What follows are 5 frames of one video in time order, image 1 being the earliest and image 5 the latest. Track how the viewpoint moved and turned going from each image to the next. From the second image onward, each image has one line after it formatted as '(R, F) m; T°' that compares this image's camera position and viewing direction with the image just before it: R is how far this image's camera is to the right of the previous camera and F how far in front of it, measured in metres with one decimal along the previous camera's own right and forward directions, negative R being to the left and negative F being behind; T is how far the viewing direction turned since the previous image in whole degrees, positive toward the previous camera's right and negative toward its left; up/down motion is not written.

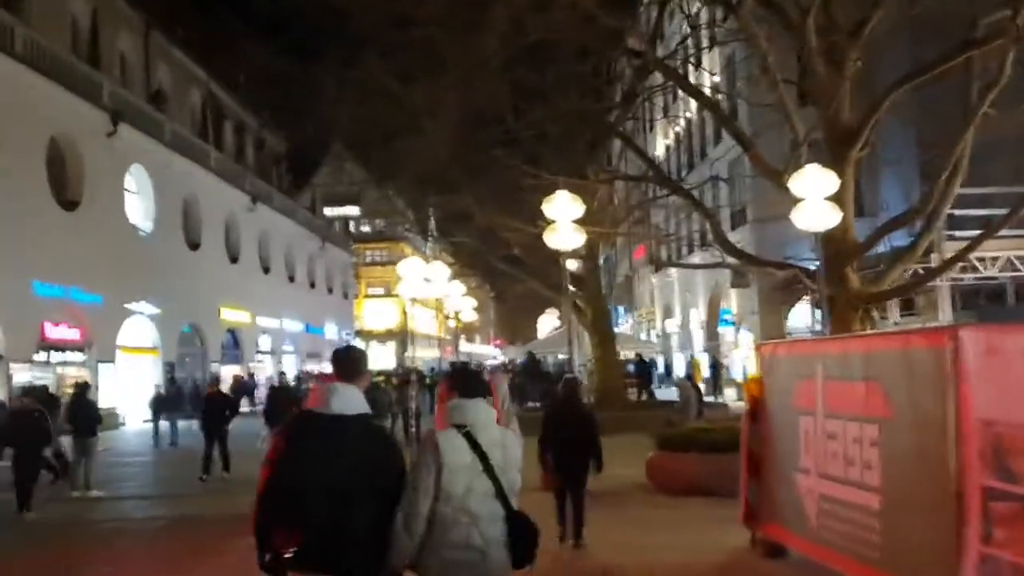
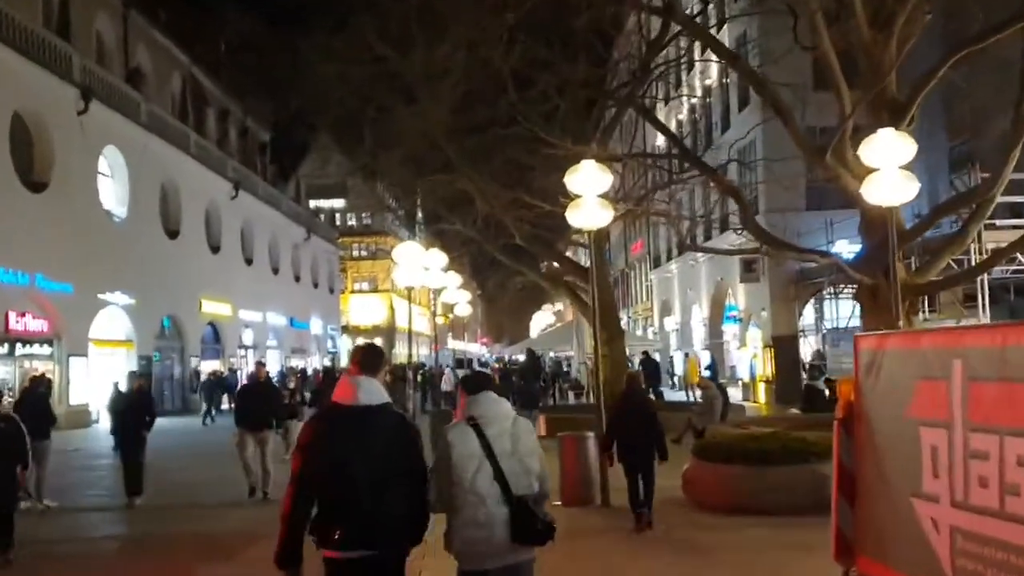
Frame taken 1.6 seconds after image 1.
(-0.3, +1.9) m; +1°
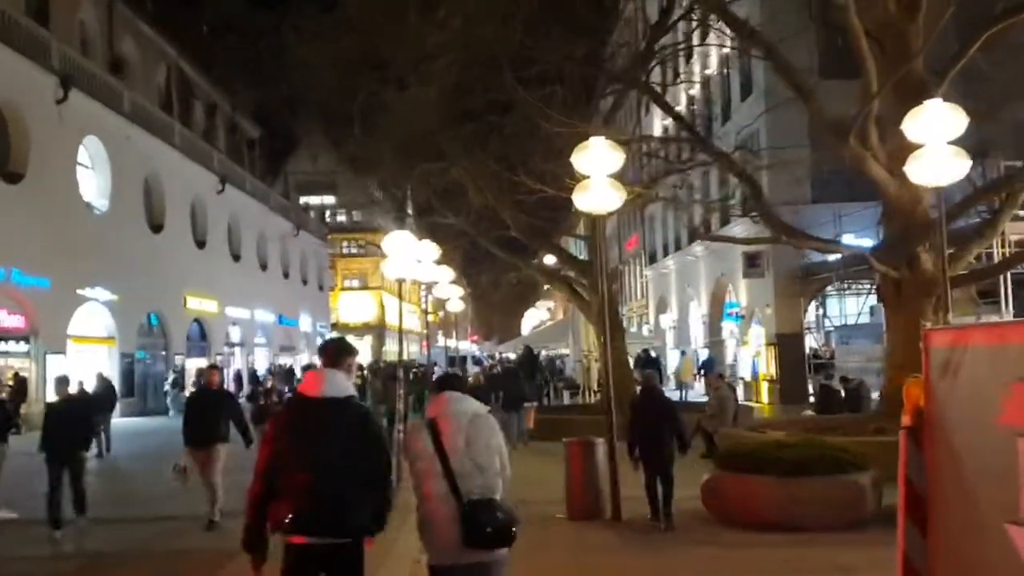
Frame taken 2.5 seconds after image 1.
(-0.1, +1.2) m; 0°
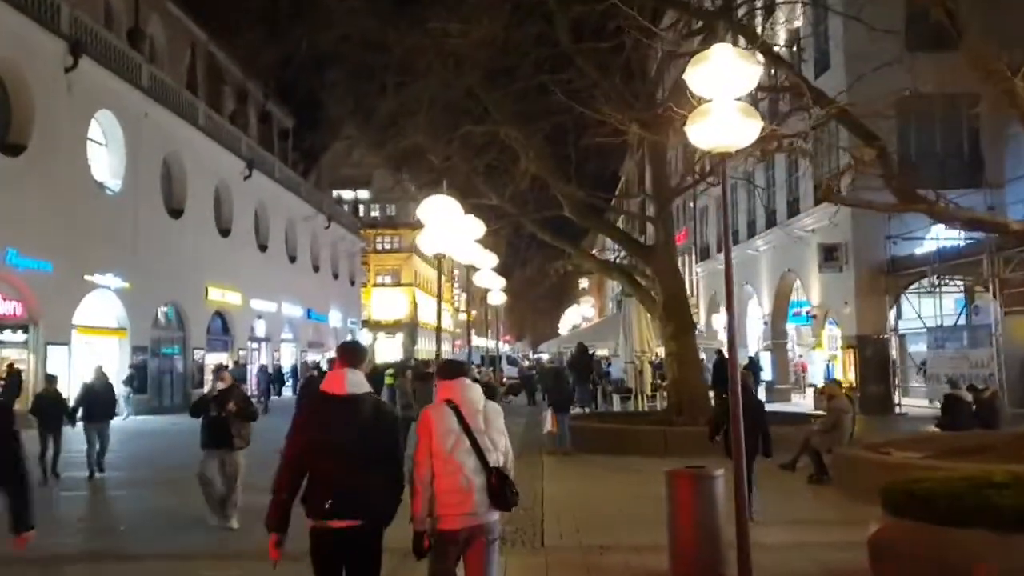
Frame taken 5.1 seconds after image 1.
(-0.4, +3.1) m; -2°
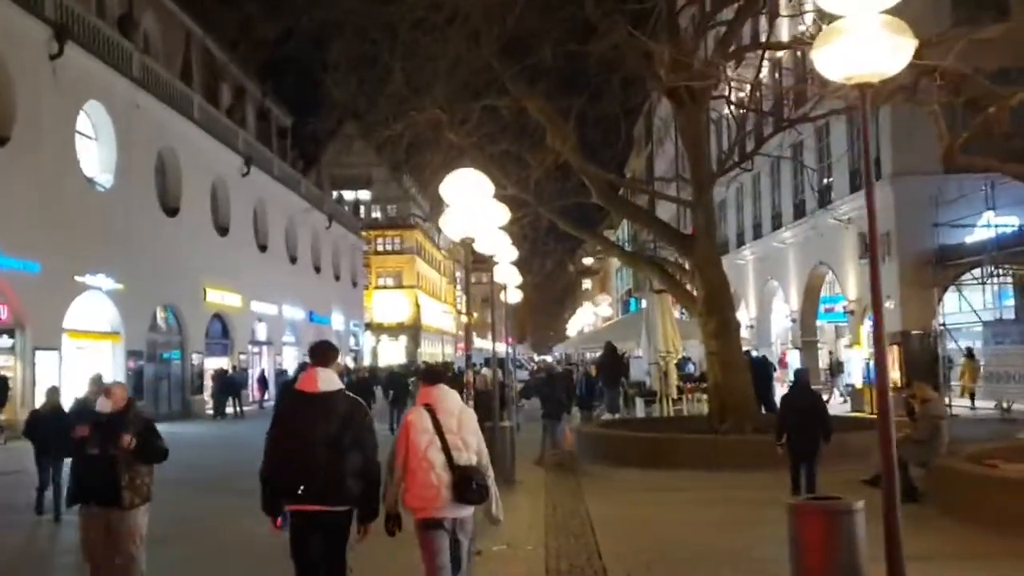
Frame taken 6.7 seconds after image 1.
(-0.4, +1.9) m; 0°
